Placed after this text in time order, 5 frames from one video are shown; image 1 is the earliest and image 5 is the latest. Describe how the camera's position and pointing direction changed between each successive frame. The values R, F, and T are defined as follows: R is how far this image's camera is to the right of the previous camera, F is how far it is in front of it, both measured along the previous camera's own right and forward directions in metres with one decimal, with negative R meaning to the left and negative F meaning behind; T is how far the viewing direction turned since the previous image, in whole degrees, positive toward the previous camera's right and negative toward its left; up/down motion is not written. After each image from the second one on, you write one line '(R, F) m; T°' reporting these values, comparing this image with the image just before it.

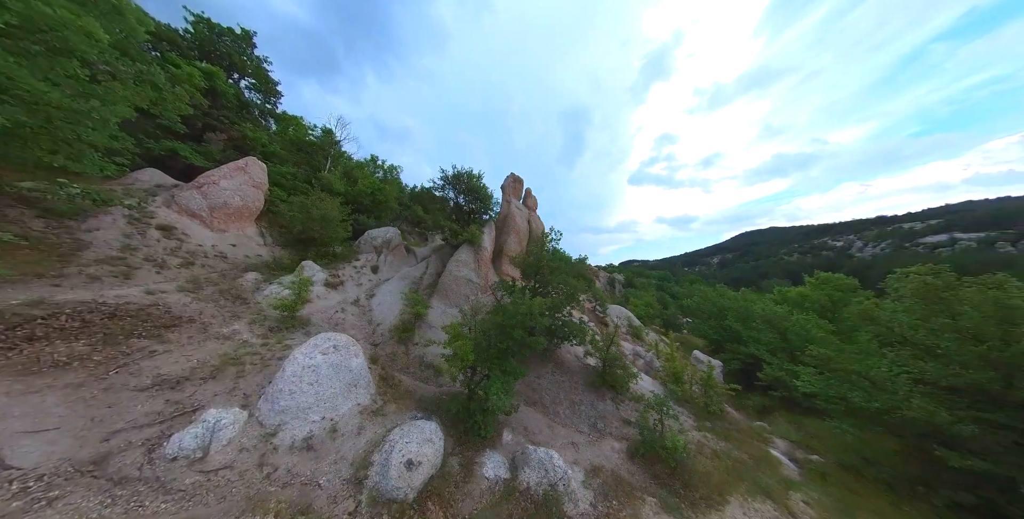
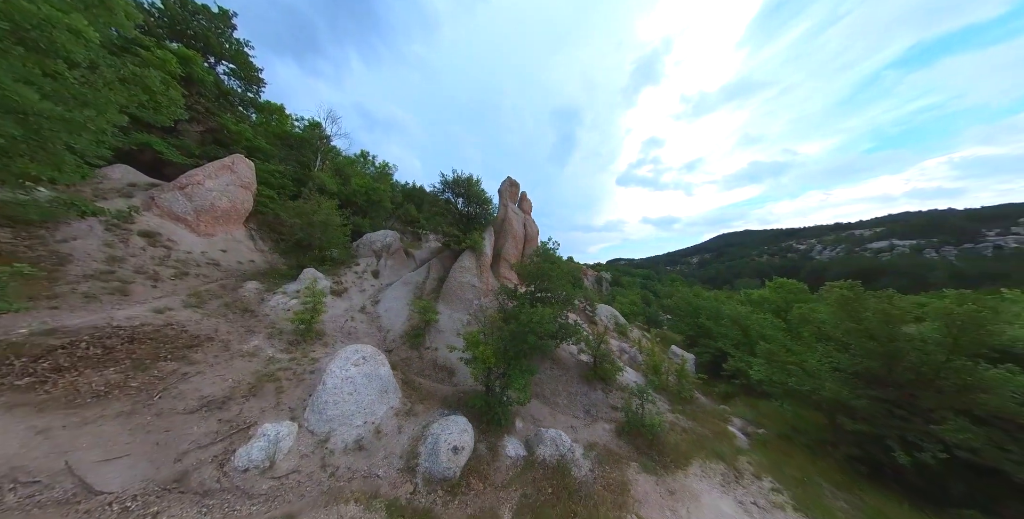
(-1.1, -2.0) m; +4°
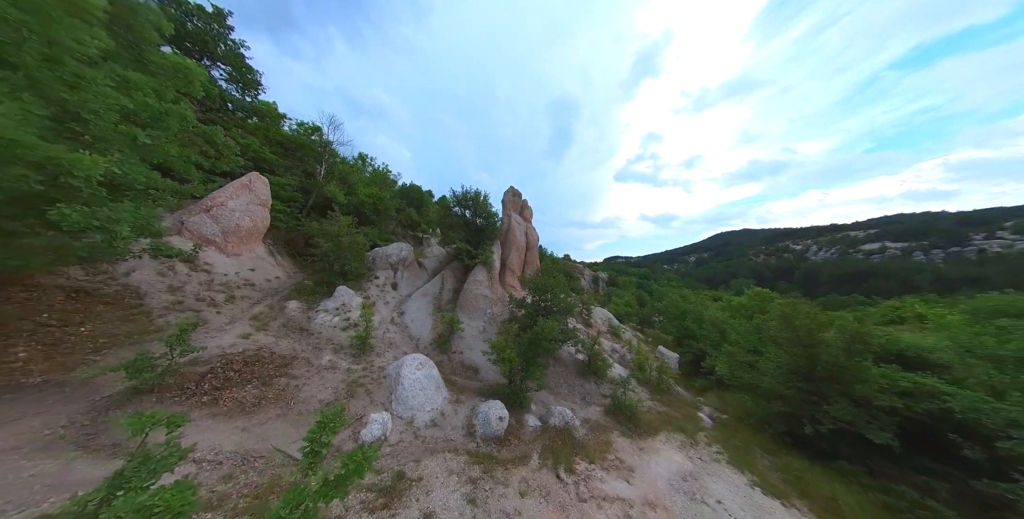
(-1.1, -3.7) m; +1°
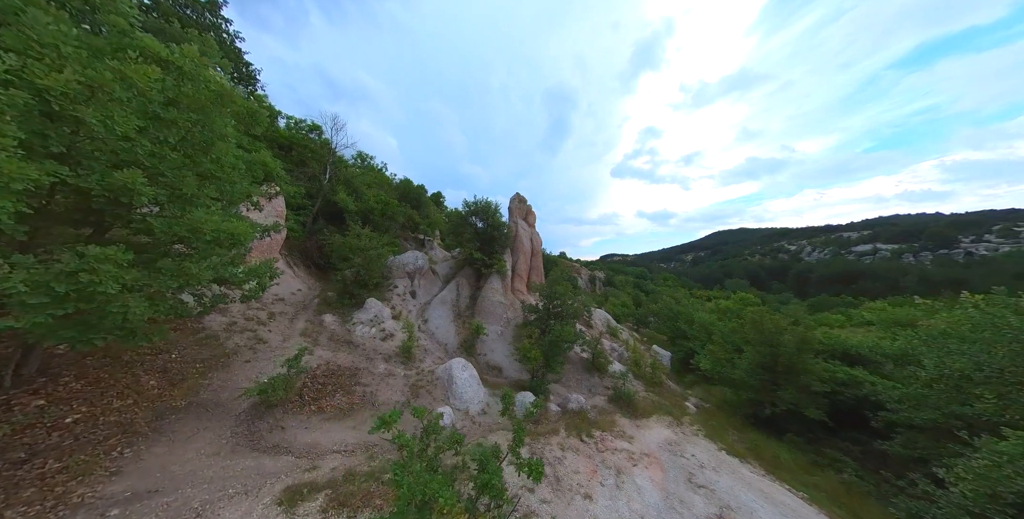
(-1.8, -3.6) m; +1°
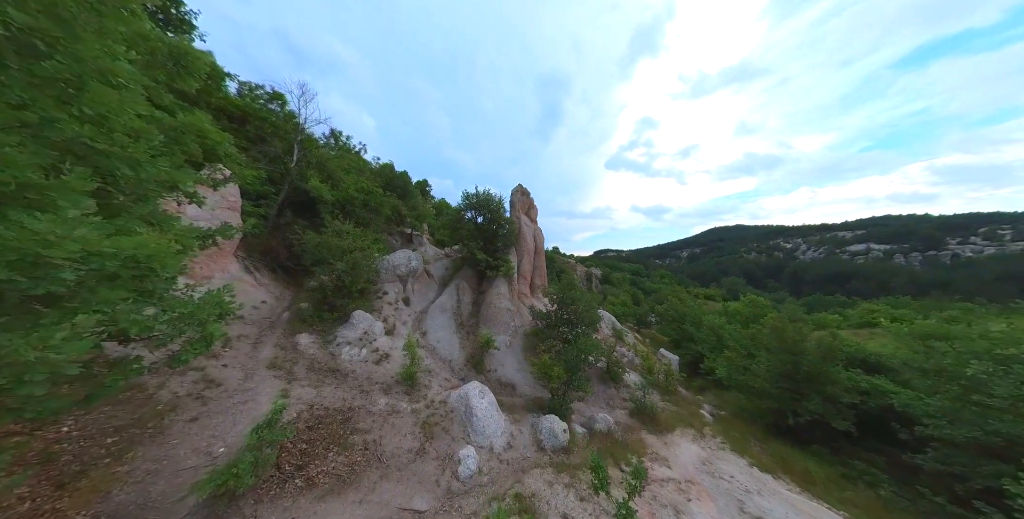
(-1.6, +1.3) m; +2°
